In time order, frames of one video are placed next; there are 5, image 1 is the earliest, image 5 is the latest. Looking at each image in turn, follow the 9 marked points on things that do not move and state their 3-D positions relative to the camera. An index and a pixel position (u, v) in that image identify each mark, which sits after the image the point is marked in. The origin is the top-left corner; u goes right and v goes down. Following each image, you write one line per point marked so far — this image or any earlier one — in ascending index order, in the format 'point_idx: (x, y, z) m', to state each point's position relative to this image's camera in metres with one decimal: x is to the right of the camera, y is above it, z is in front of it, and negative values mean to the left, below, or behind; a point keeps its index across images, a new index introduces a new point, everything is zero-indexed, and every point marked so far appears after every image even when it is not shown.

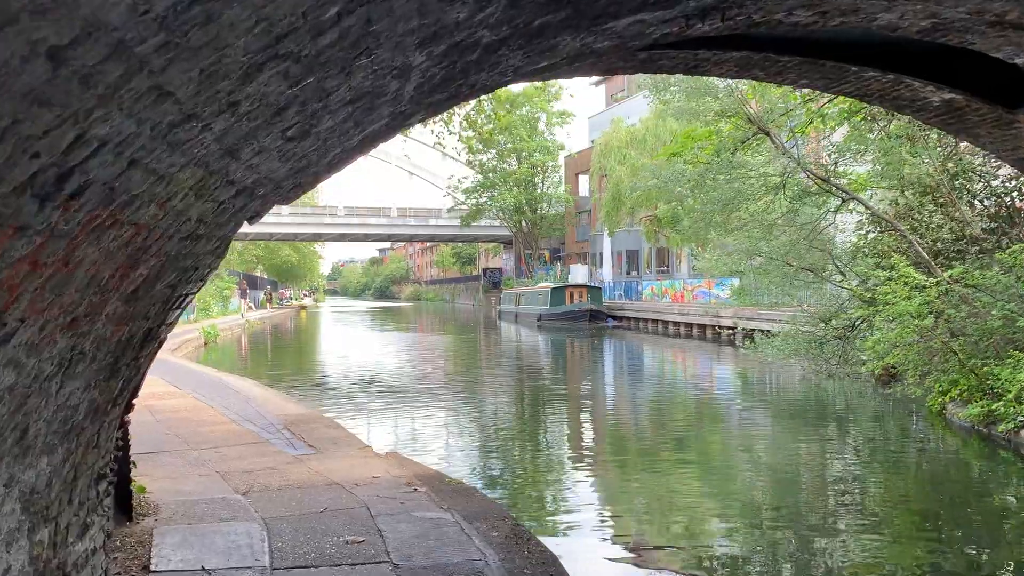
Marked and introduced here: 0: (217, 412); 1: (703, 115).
0: (-2.9, -1.2, +8.4) m
1: (+2.5, +2.3, +11.2) m
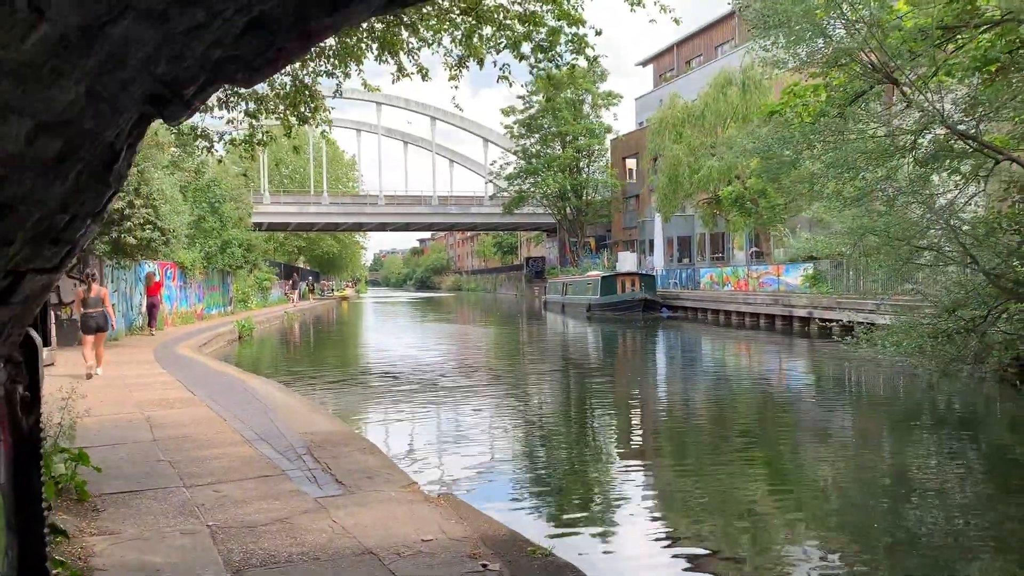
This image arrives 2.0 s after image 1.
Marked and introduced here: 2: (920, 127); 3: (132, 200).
0: (-2.3, -1.1, +6.9) m
1: (+3.2, +2.5, +9.3) m
2: (+4.0, +1.6, +8.5) m
3: (-6.6, +1.5, +15.0) m
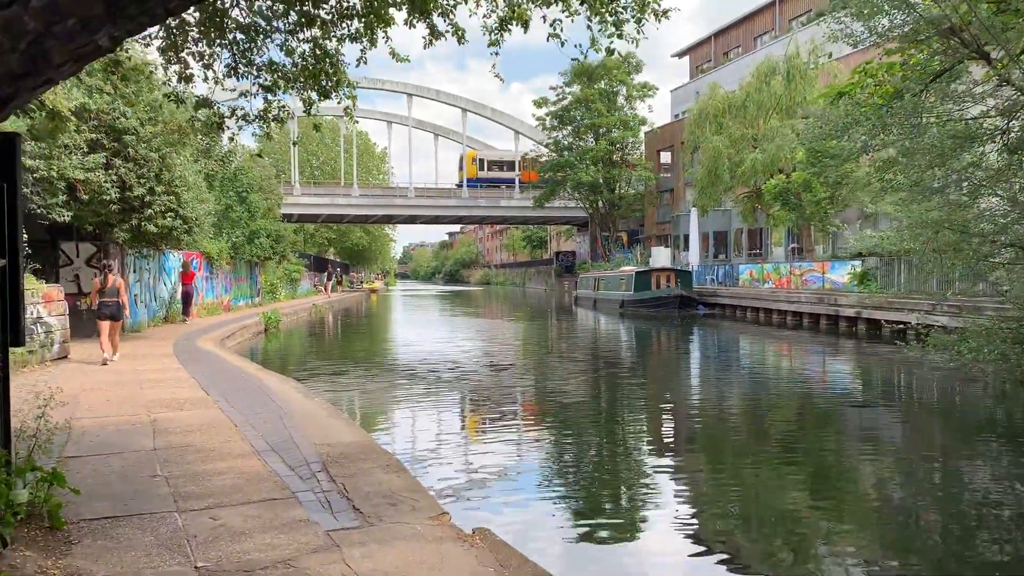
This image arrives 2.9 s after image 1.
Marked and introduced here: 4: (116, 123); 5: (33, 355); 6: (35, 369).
0: (-2.0, -1.0, +6.2) m
1: (+3.6, +2.5, +8.4) m
2: (+4.4, +1.6, +7.6) m
3: (-6.0, +1.7, +14.5) m
4: (-6.4, +2.6, +13.9) m
5: (-5.8, -0.8, +10.5) m
6: (-5.7, -1.0, +10.3) m
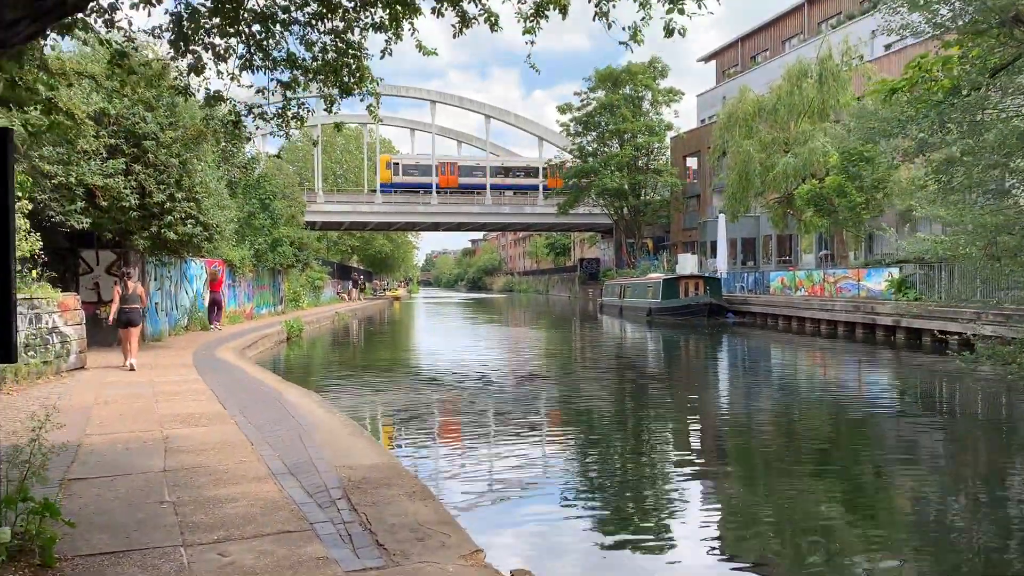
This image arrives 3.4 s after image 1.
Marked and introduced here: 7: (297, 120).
0: (-1.7, -1.1, +5.8) m
1: (+3.9, +2.4, +7.9) m
2: (+4.7, +1.5, +7.1) m
3: (-5.5, +1.6, +14.2) m
4: (-5.9, +2.5, +13.6) m
5: (-5.4, -0.9, +10.2) m
6: (-5.3, -1.1, +9.9) m
7: (-1.7, +1.3, +6.7) m
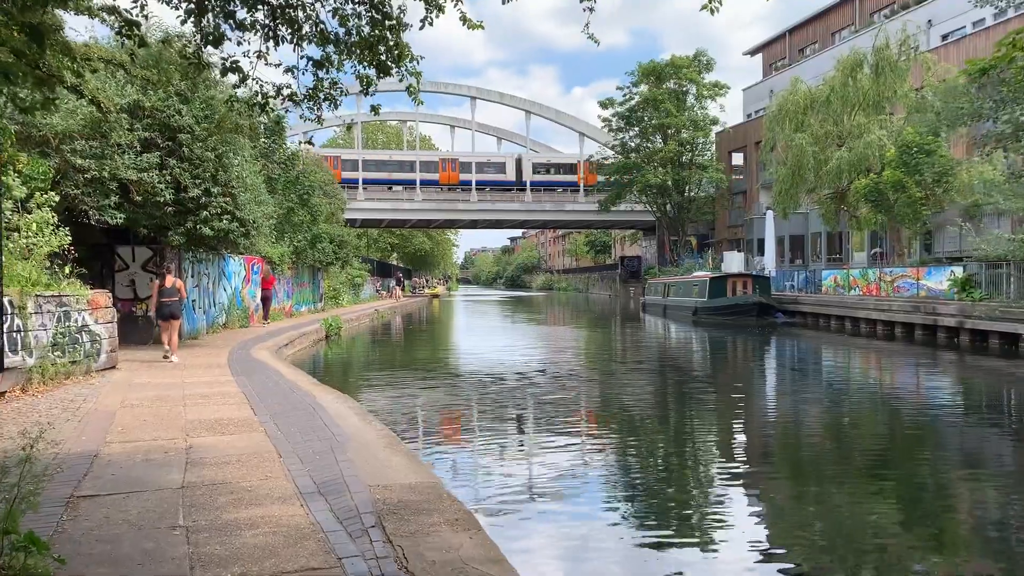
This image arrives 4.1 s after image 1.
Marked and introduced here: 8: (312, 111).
0: (-1.4, -1.1, +5.3) m
1: (+4.3, +2.4, +7.1) m
2: (+5.0, +1.5, +6.2) m
3: (-4.8, +1.6, +13.8) m
4: (-5.2, +2.6, +13.3) m
5: (-4.9, -0.9, +9.8) m
6: (-4.8, -1.0, +9.6) m
7: (-1.3, +1.3, +6.2) m
8: (-1.4, +1.3, +6.2) m
